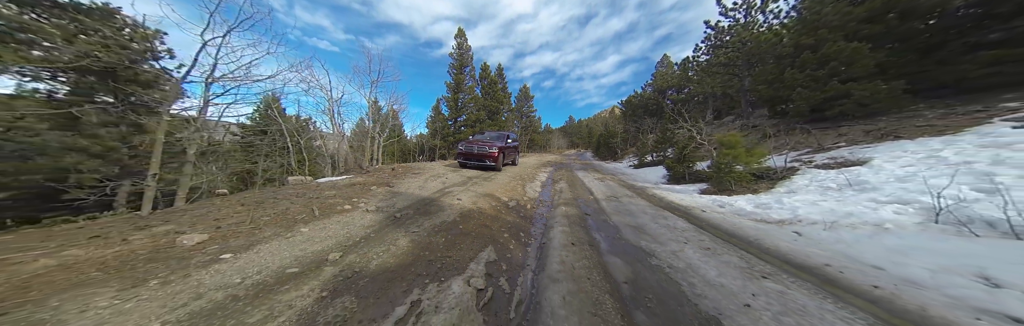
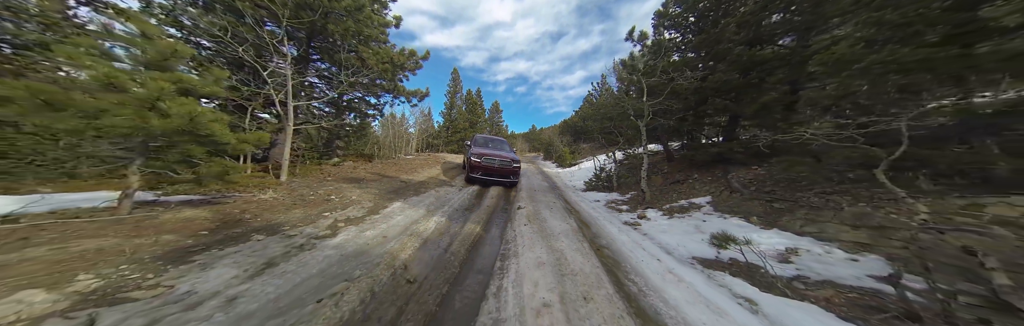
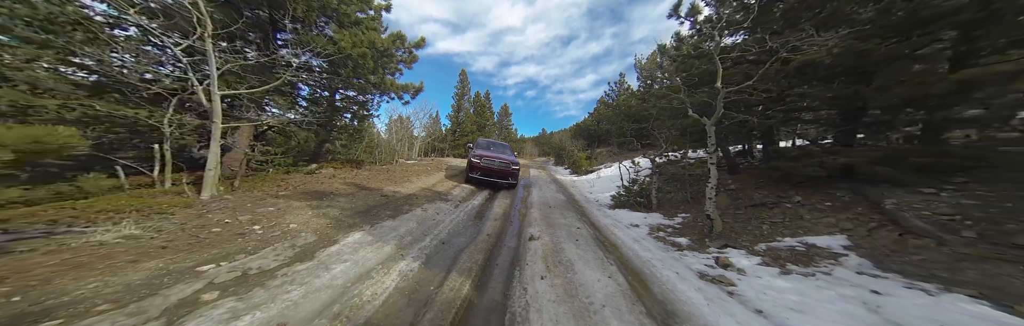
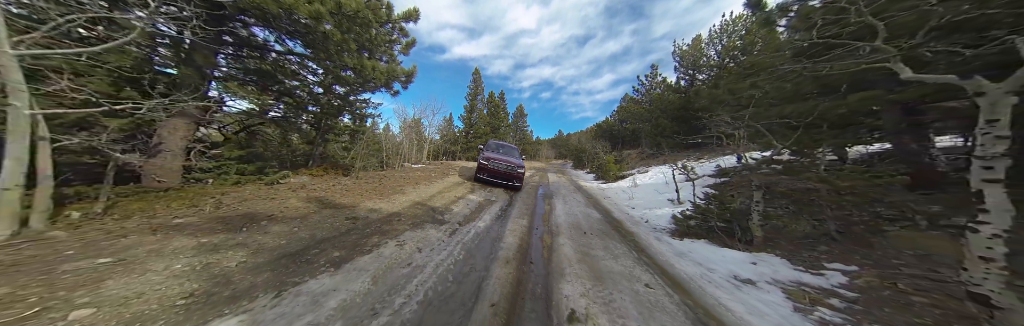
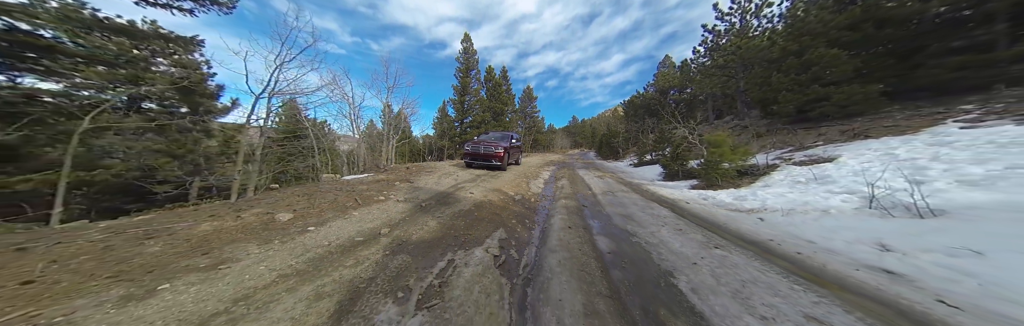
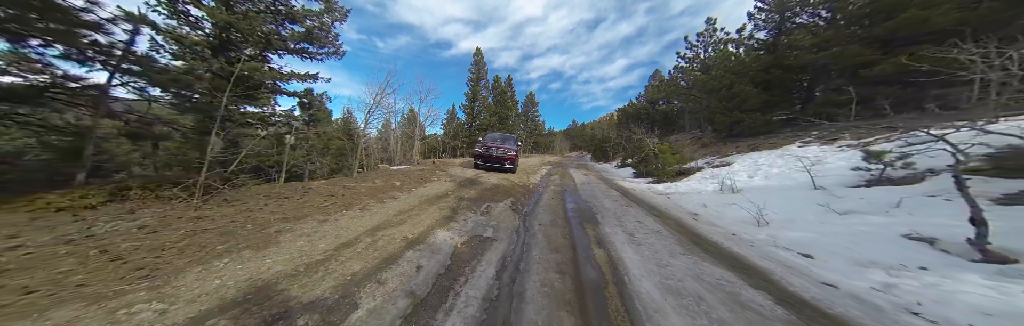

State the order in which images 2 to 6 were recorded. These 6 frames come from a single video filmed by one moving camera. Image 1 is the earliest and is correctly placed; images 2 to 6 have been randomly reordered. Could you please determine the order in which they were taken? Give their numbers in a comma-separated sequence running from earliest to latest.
5, 6, 4, 3, 2
